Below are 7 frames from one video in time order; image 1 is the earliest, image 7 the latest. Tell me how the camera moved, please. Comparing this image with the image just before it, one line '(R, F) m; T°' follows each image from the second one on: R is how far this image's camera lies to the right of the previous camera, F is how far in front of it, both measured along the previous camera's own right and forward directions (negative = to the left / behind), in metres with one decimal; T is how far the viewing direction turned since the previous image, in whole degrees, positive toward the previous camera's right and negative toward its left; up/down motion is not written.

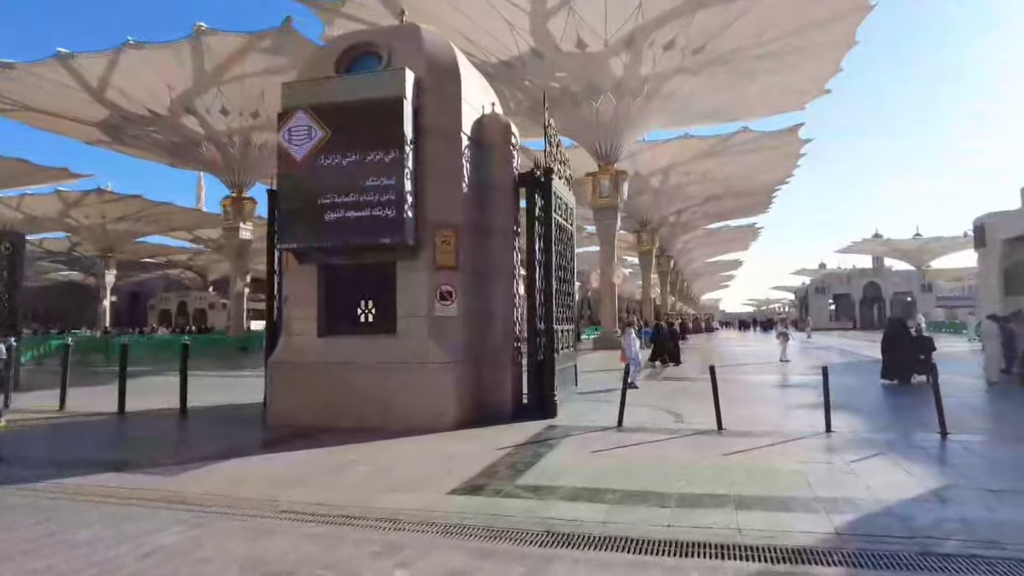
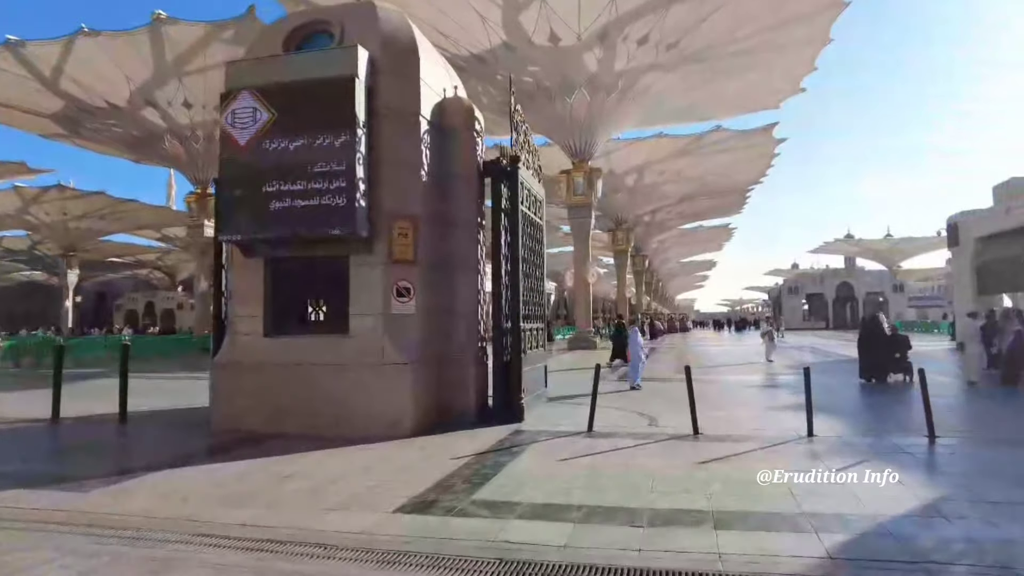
(+0.2, +0.6) m; +2°
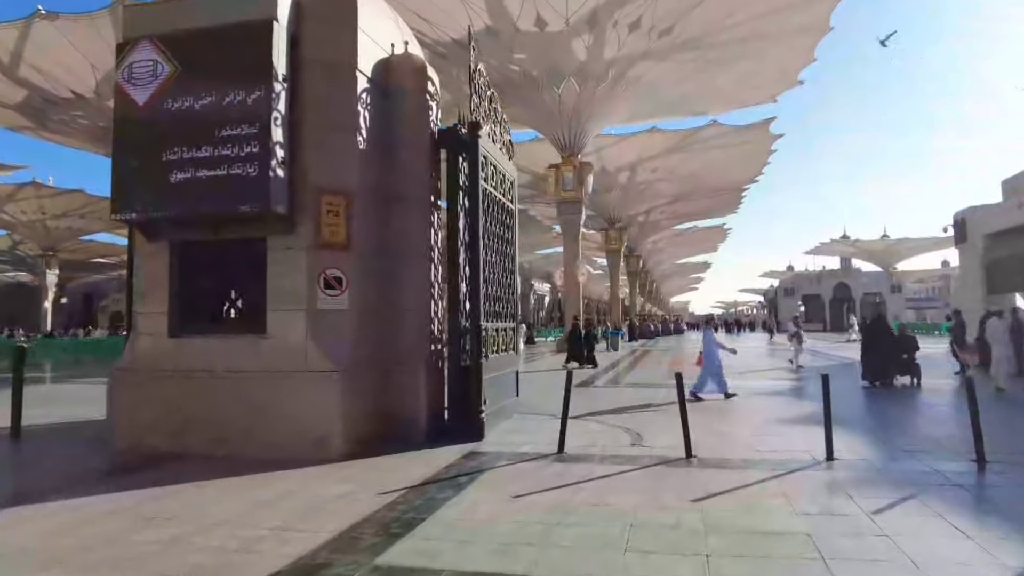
(+0.4, +1.5) m; 0°
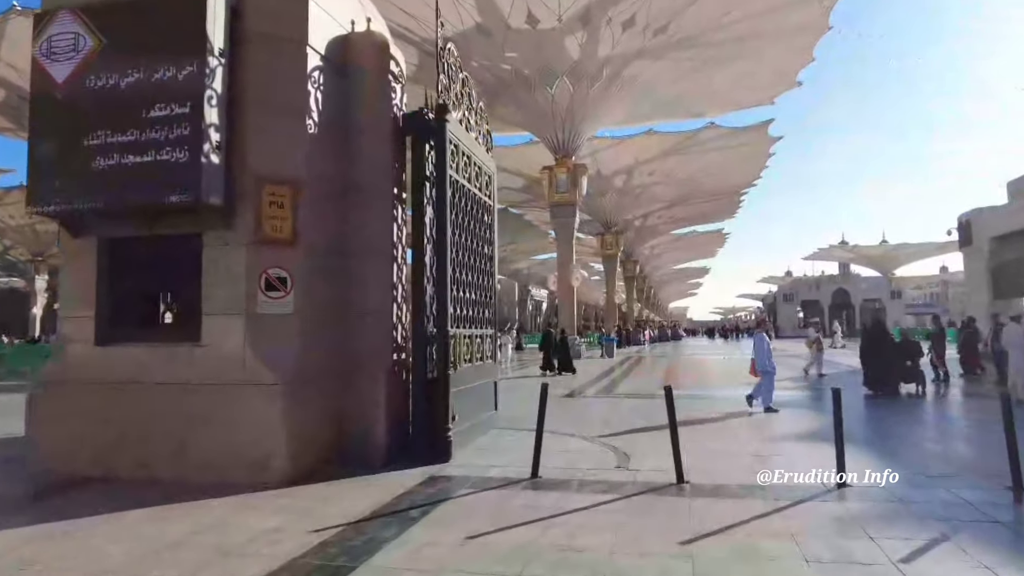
(+0.3, +0.8) m; 0°
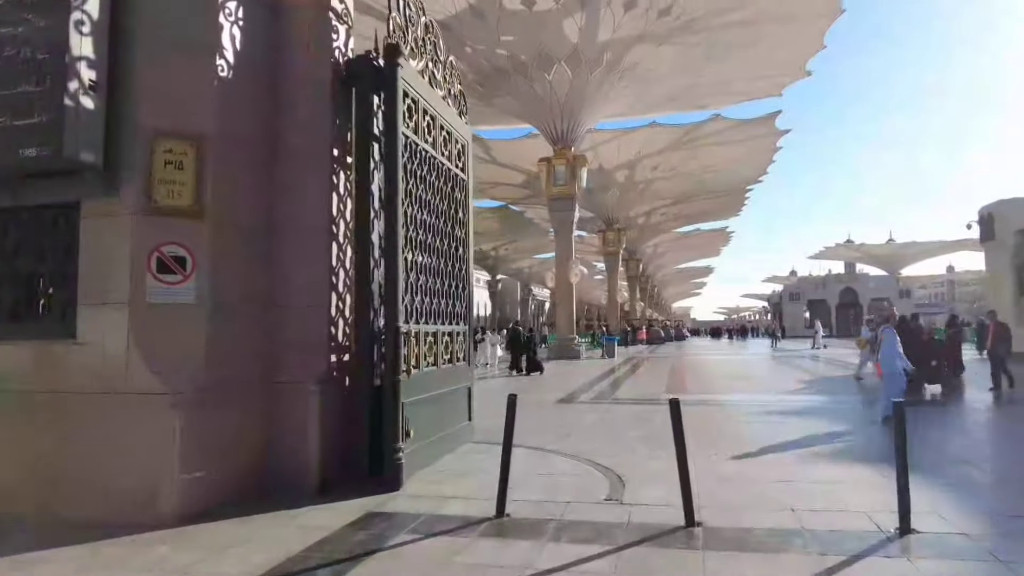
(+0.3, +1.4) m; 0°
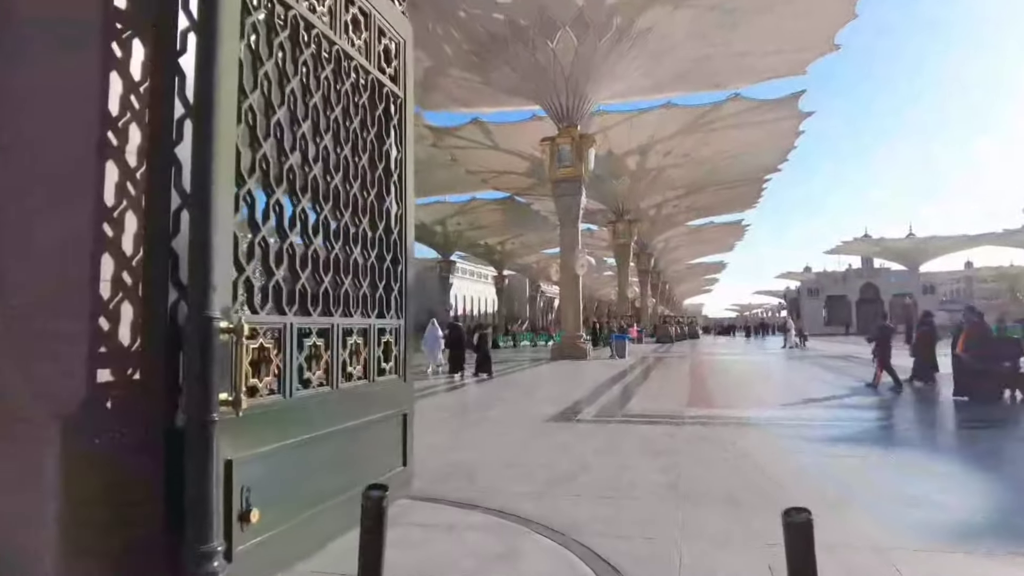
(+0.4, +2.6) m; -1°
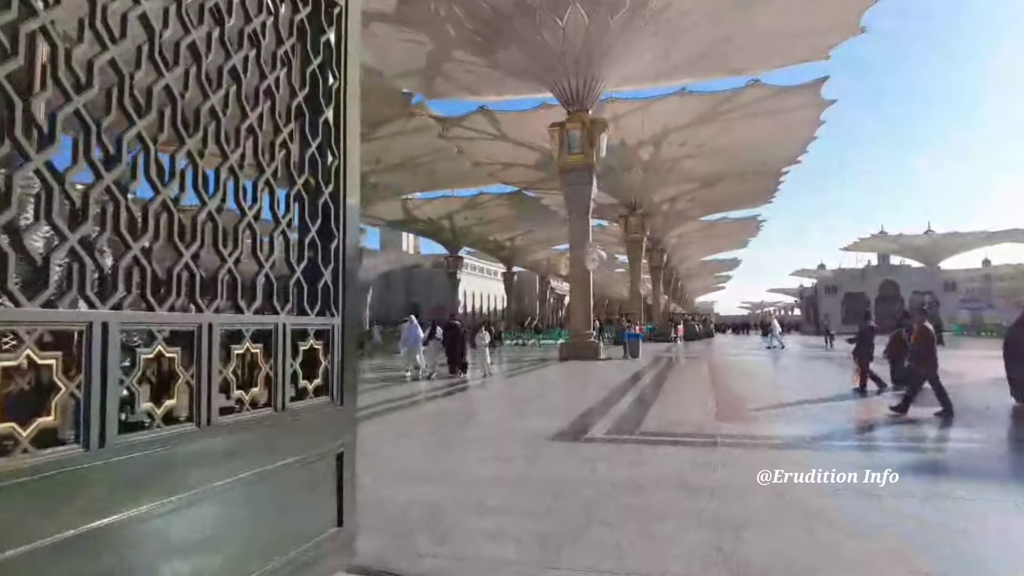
(+0.1, +1.5) m; -1°
